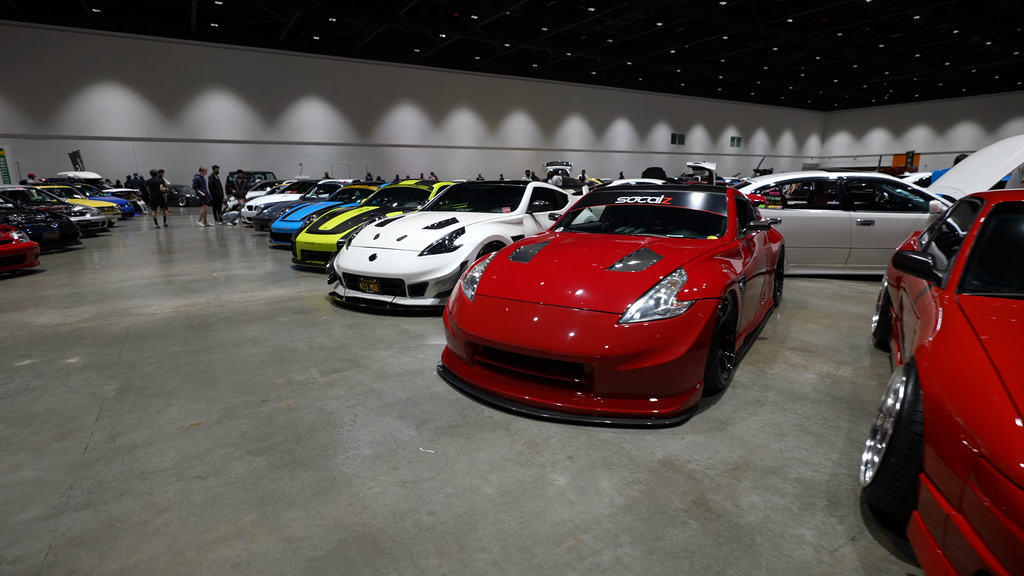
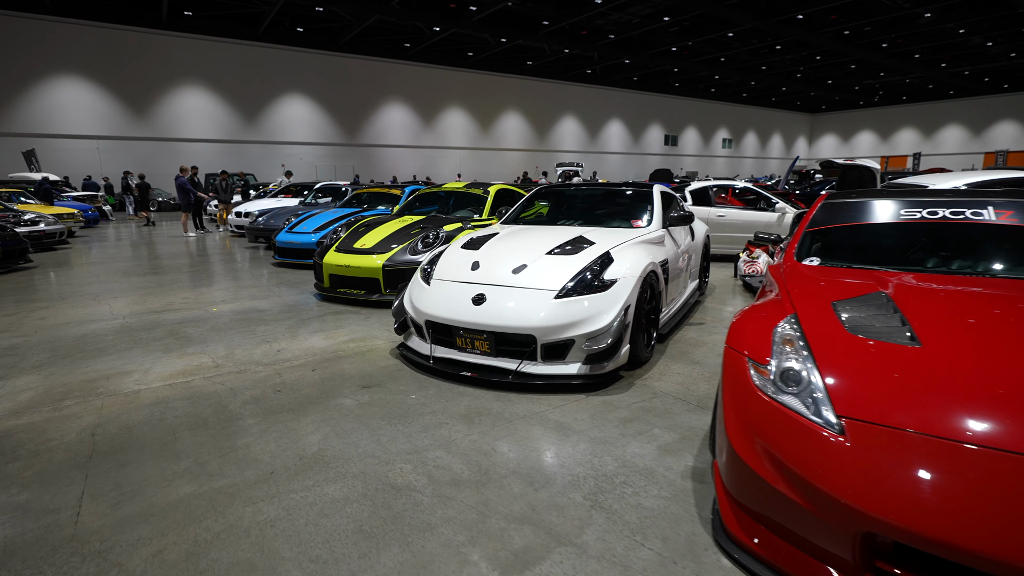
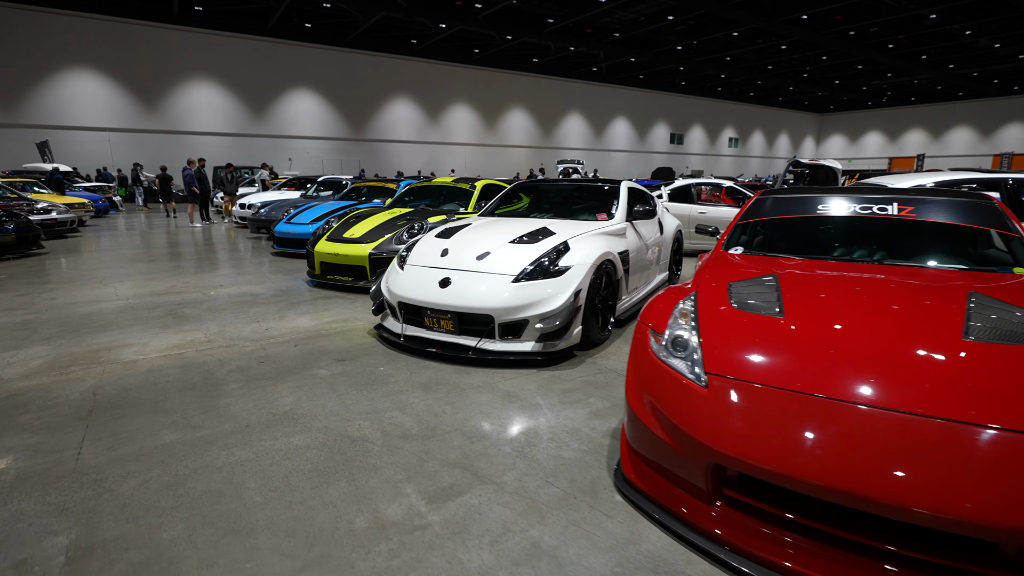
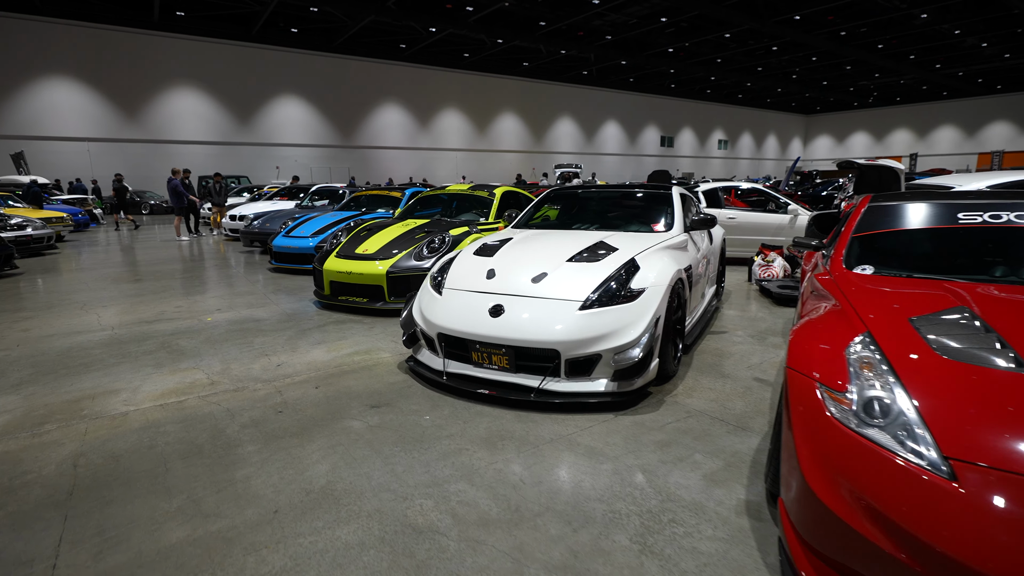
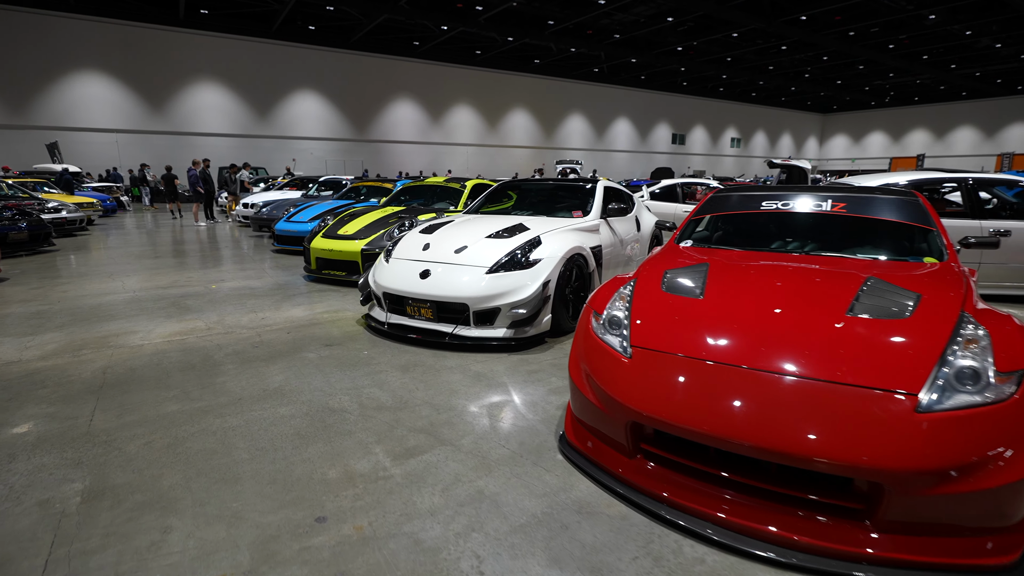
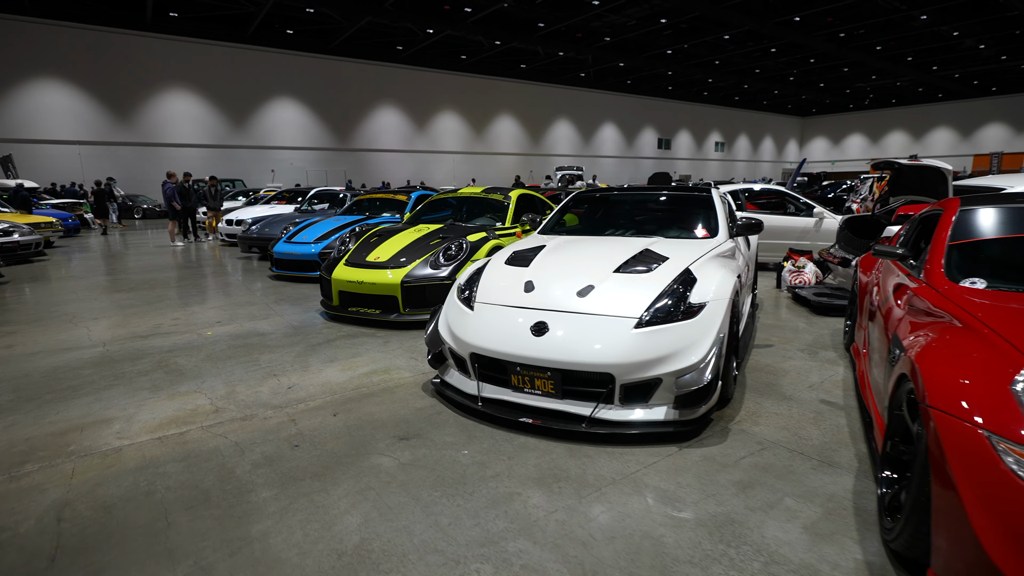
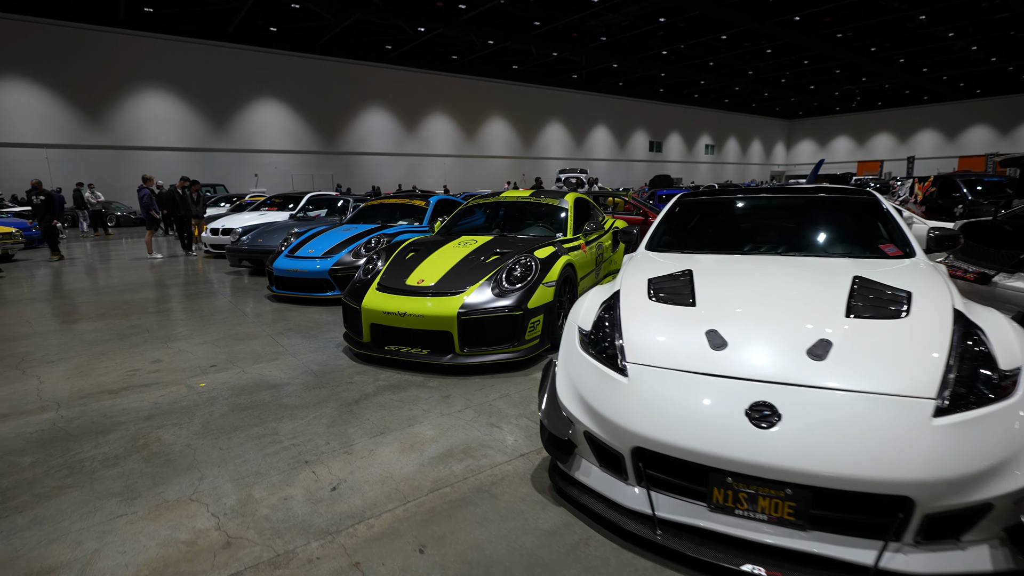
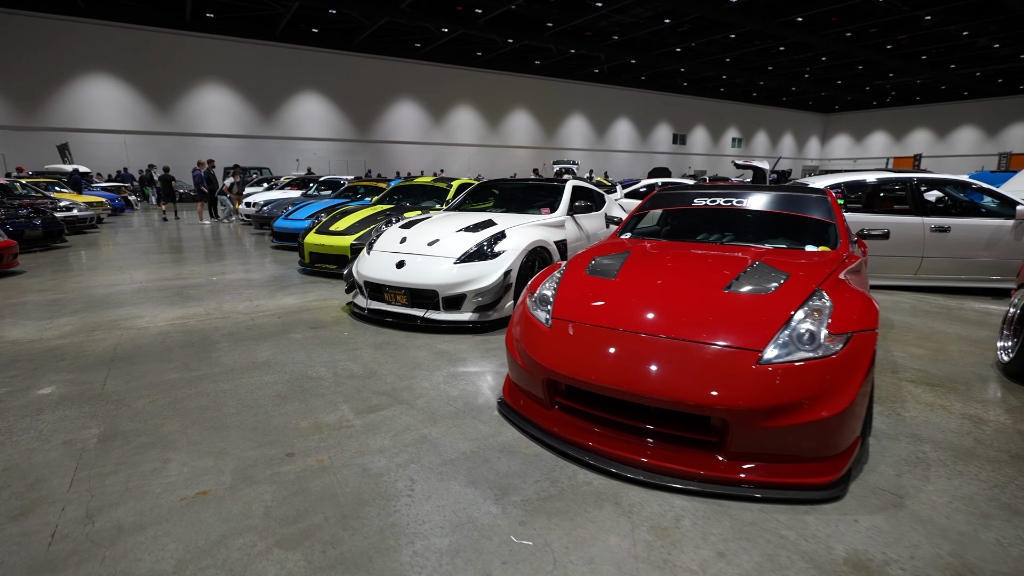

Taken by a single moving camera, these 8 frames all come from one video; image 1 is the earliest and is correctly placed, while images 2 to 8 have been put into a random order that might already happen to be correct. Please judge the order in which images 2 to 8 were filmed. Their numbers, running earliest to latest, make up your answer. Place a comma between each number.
8, 5, 3, 2, 4, 6, 7
